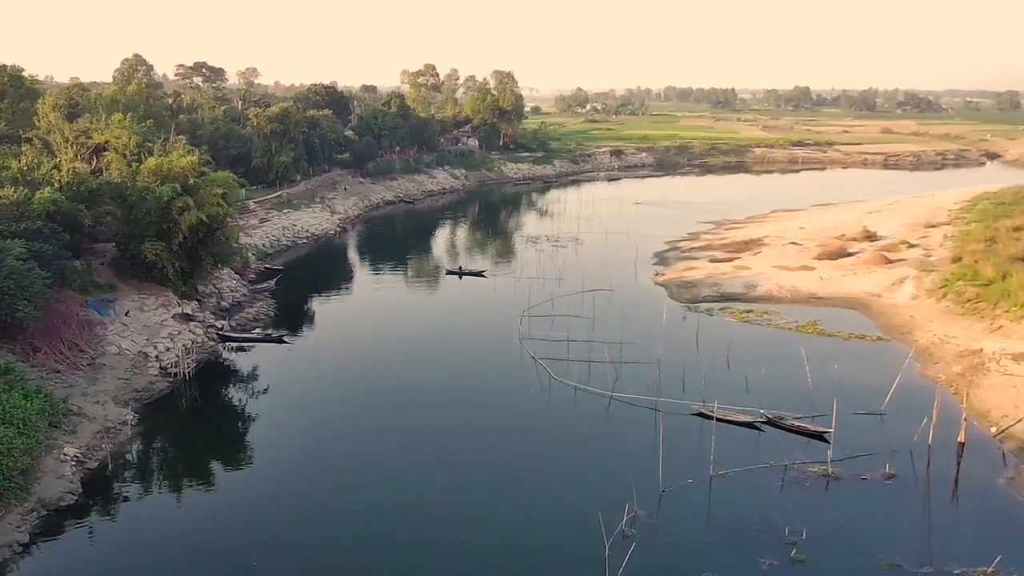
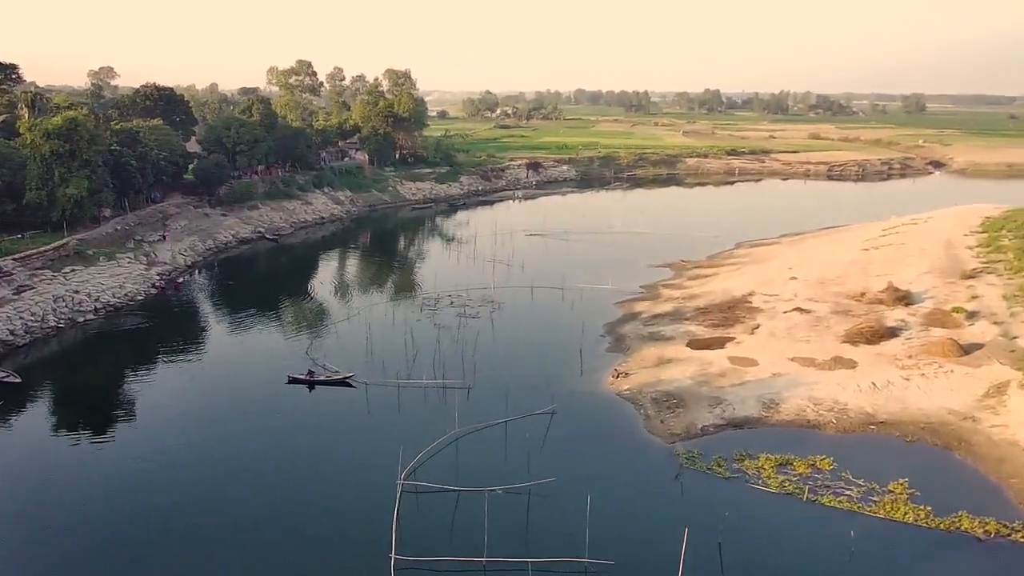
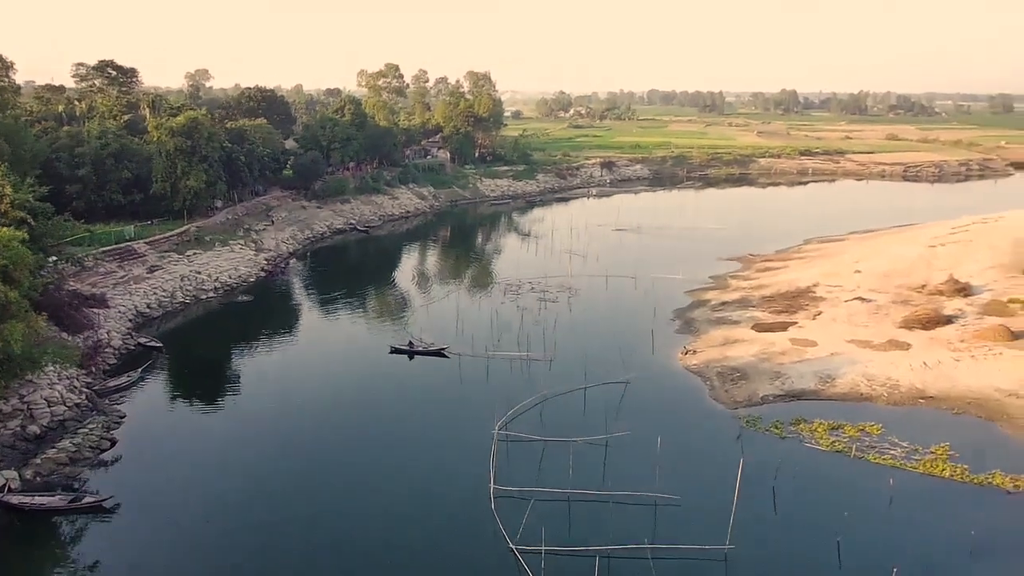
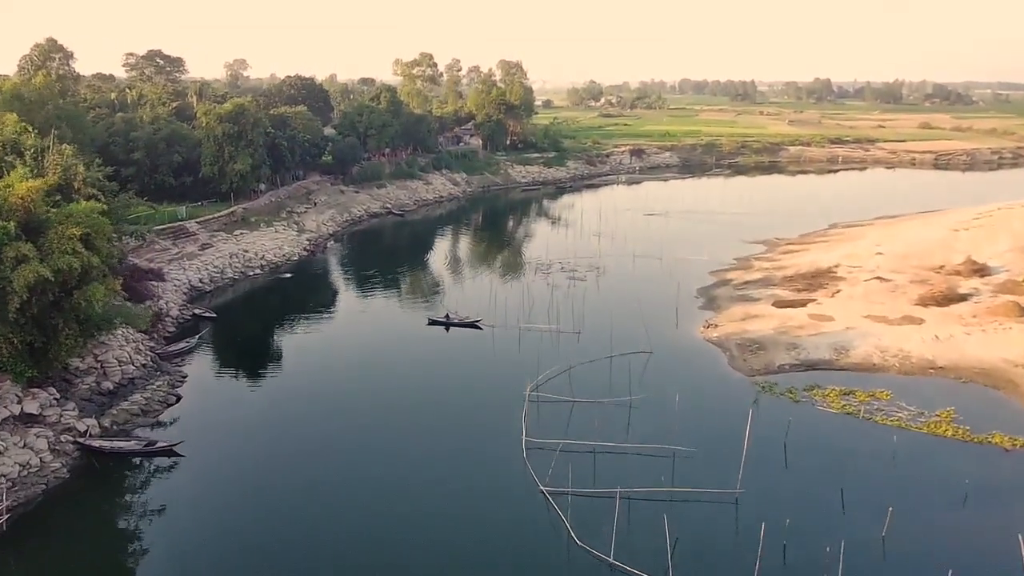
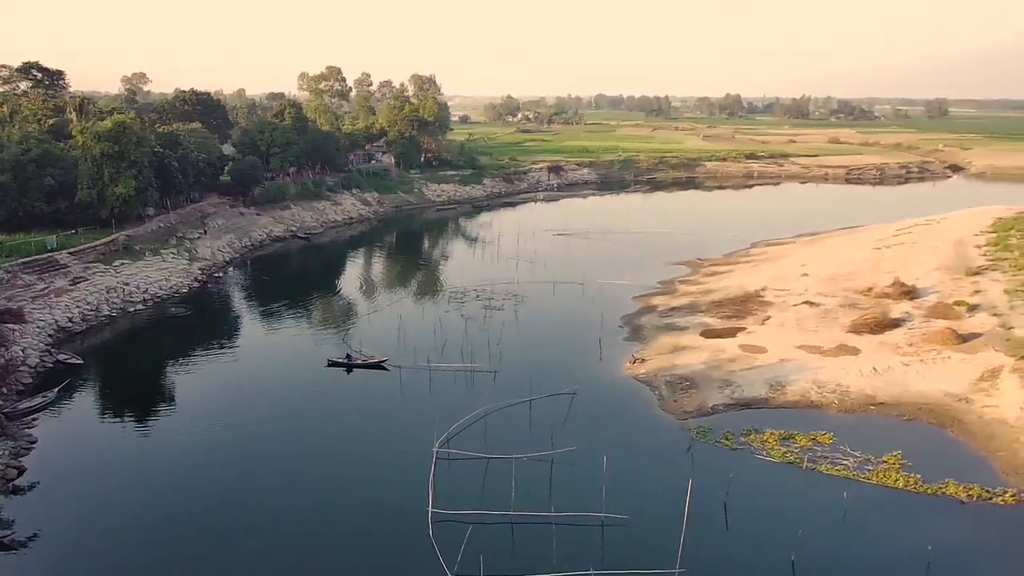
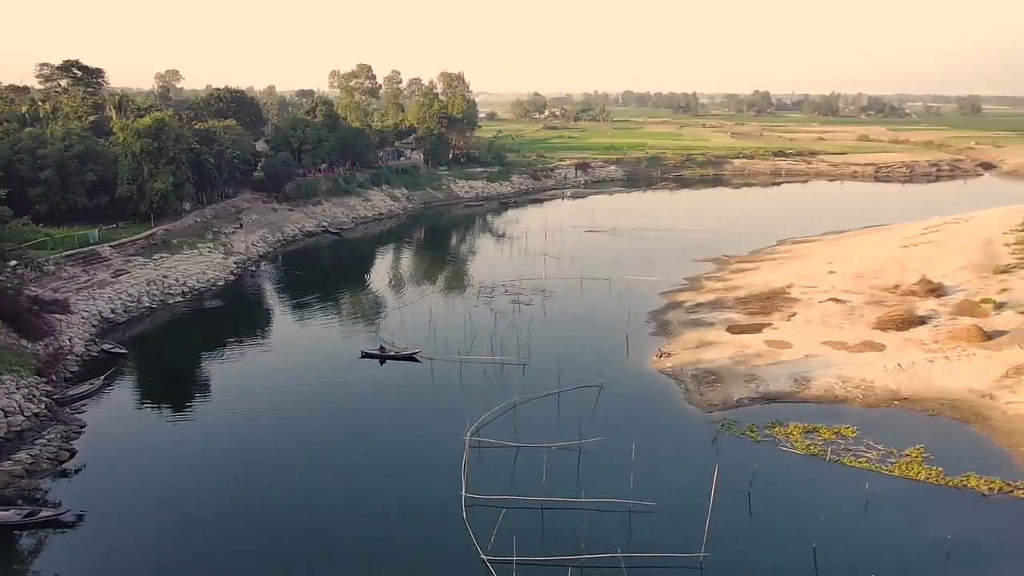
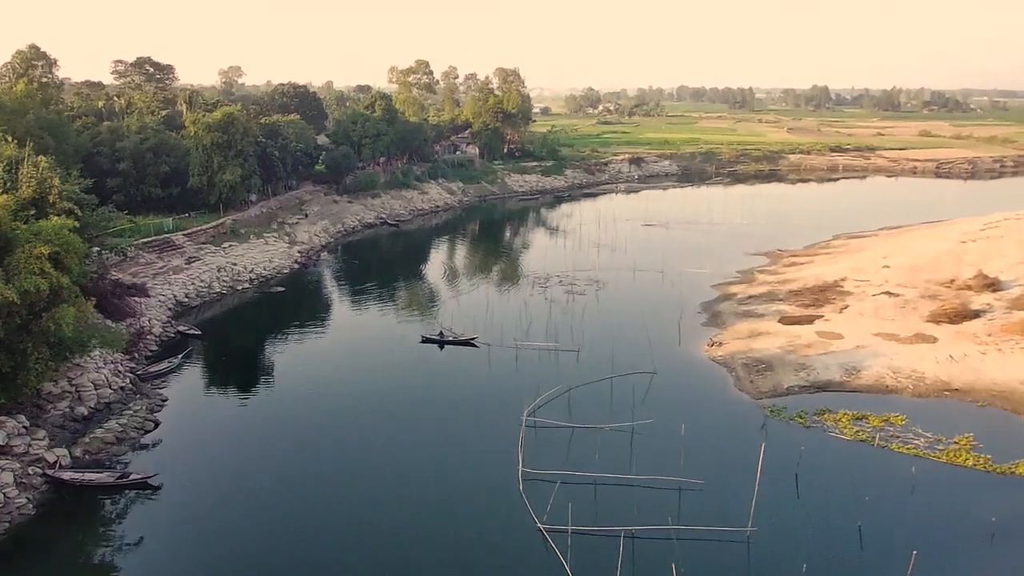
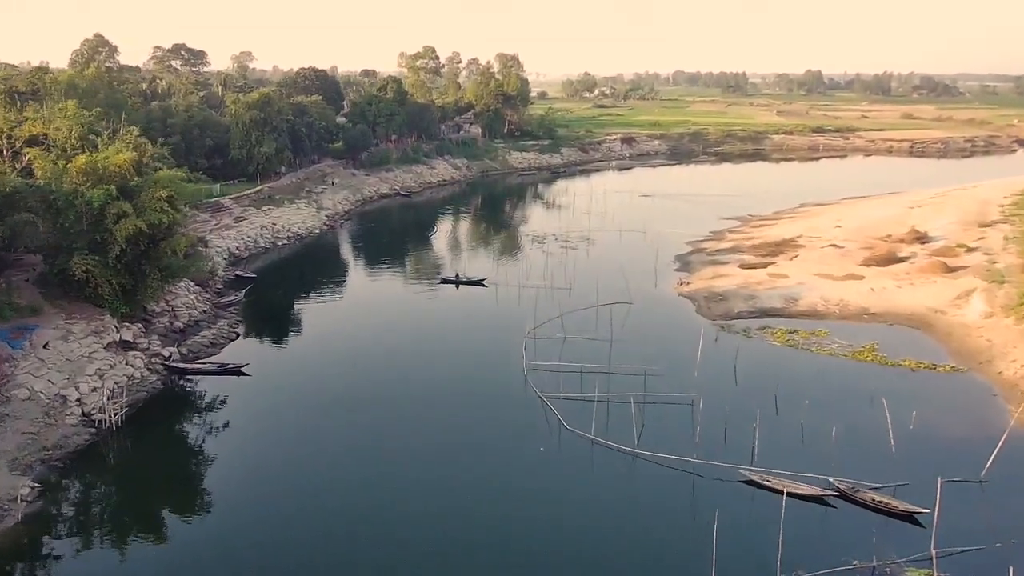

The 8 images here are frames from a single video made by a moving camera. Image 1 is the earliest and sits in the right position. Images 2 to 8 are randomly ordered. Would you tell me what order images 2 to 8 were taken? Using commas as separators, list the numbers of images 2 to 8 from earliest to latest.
8, 4, 7, 3, 6, 5, 2
